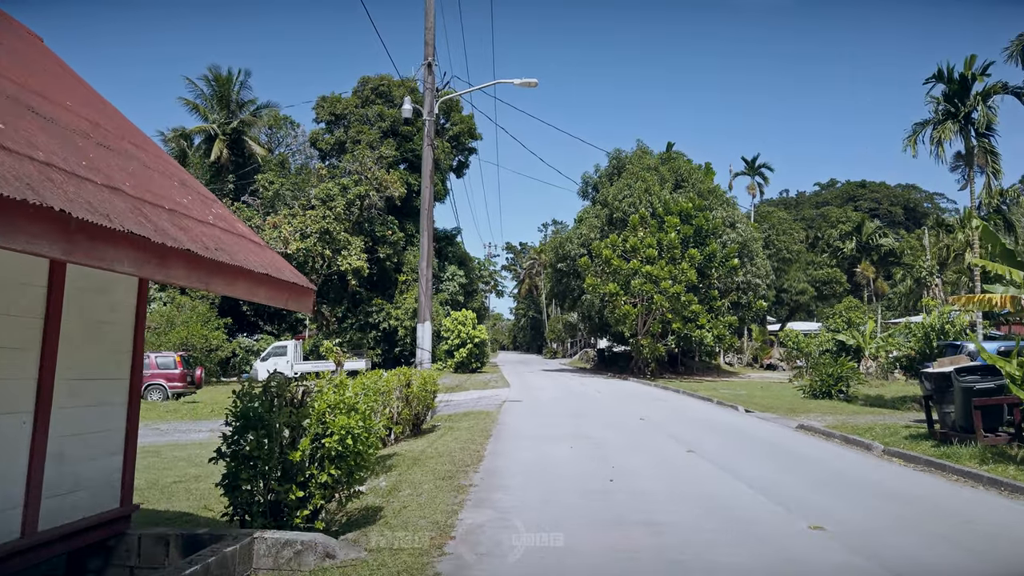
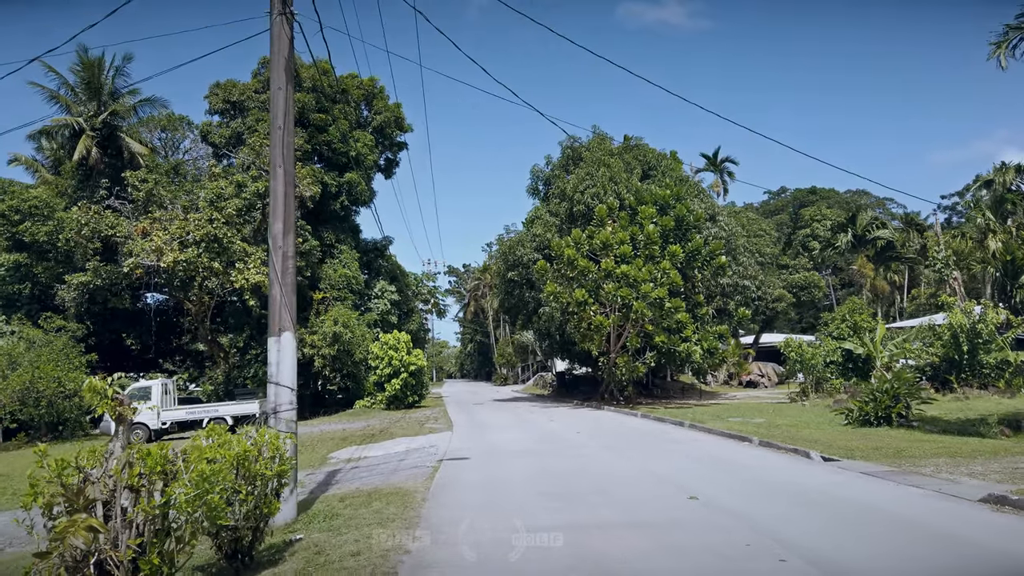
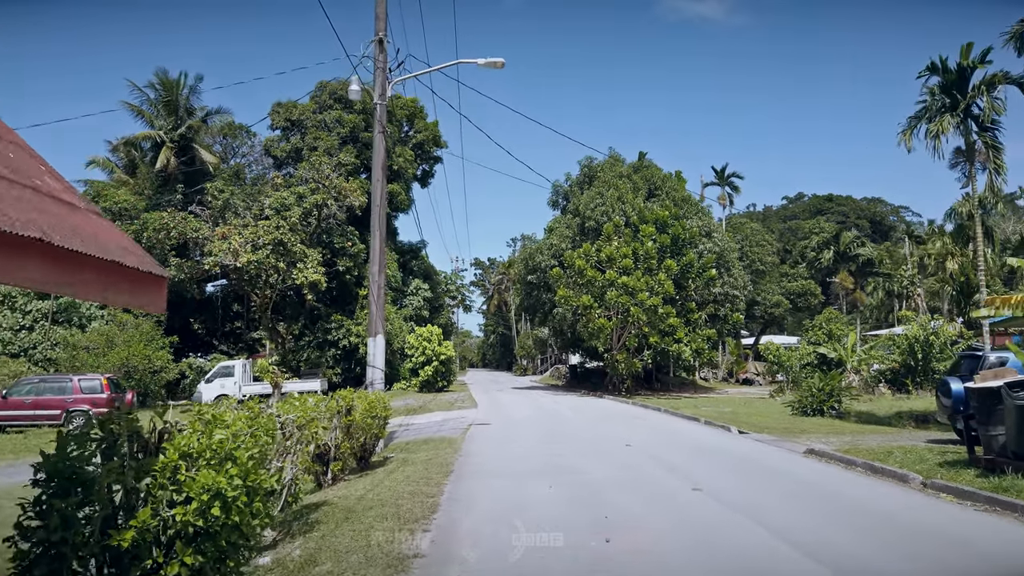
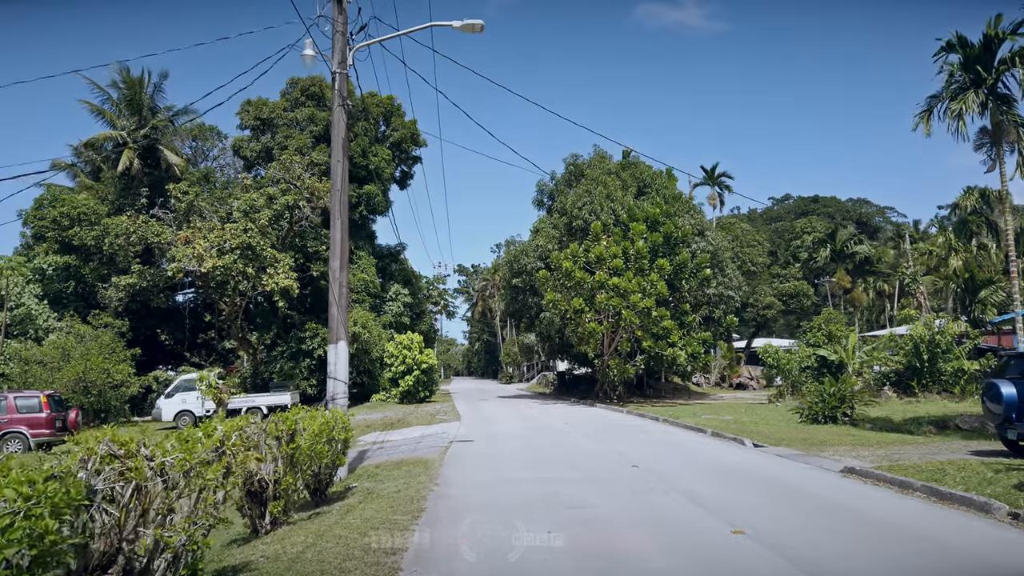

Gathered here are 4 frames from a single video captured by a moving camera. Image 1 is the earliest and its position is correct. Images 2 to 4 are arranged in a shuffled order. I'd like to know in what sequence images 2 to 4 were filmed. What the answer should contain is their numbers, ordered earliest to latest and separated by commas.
3, 4, 2
